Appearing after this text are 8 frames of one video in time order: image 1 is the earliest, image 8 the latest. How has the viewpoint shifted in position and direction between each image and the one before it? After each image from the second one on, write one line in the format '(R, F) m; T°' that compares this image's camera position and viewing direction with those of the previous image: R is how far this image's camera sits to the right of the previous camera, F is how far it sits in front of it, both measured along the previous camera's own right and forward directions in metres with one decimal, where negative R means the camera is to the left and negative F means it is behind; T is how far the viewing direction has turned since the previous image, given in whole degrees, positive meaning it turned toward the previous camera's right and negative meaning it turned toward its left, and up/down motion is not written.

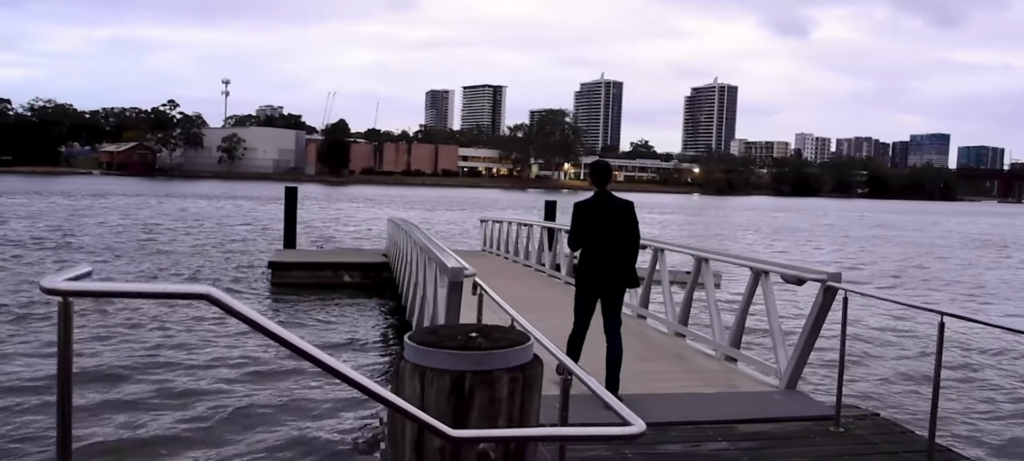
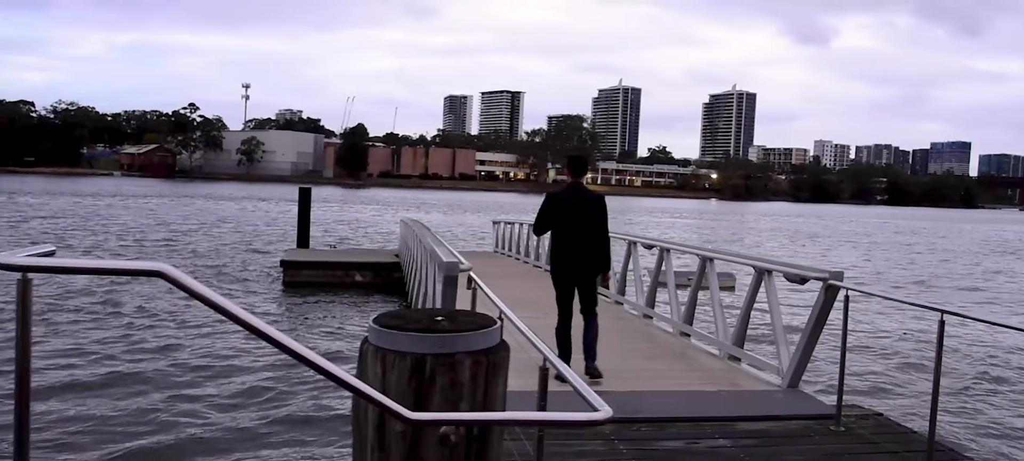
(+0.1, +0.1) m; -1°
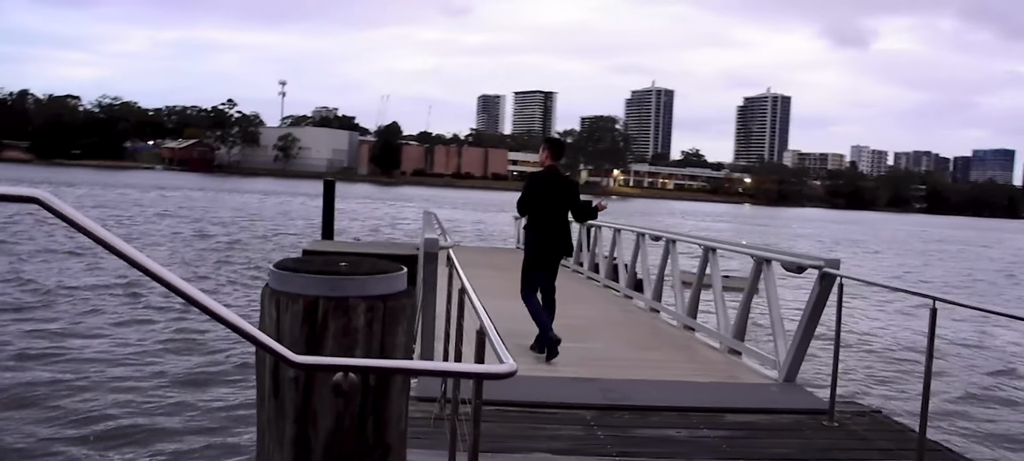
(+0.2, +0.1) m; -2°
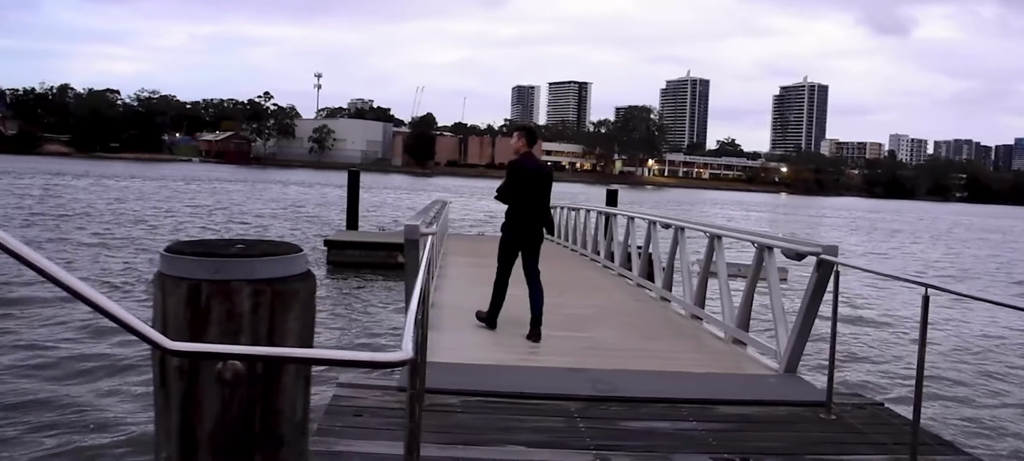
(+0.2, +0.2) m; -2°
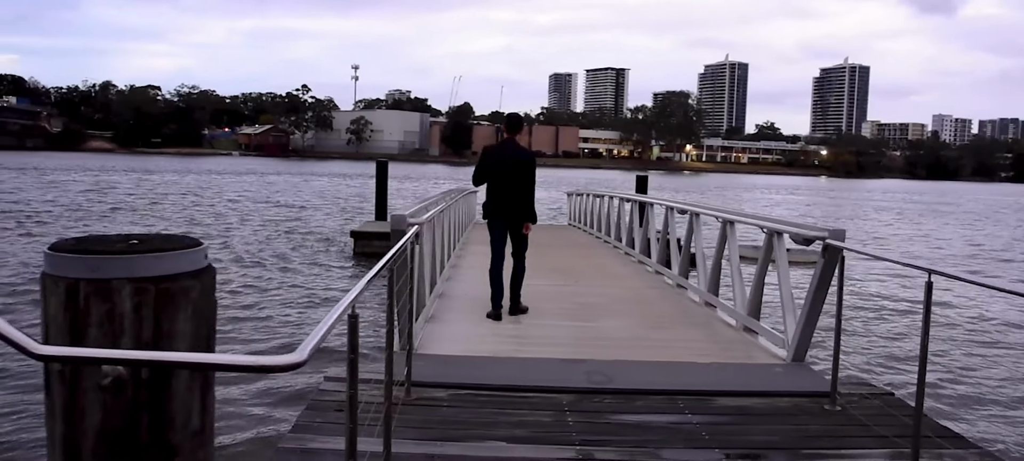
(+0.2, +0.2) m; -2°
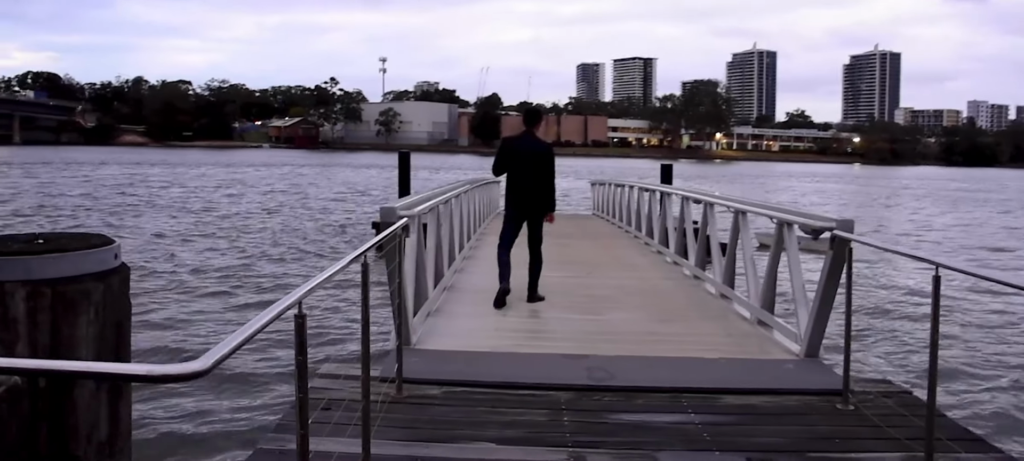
(+0.1, +0.2) m; -2°
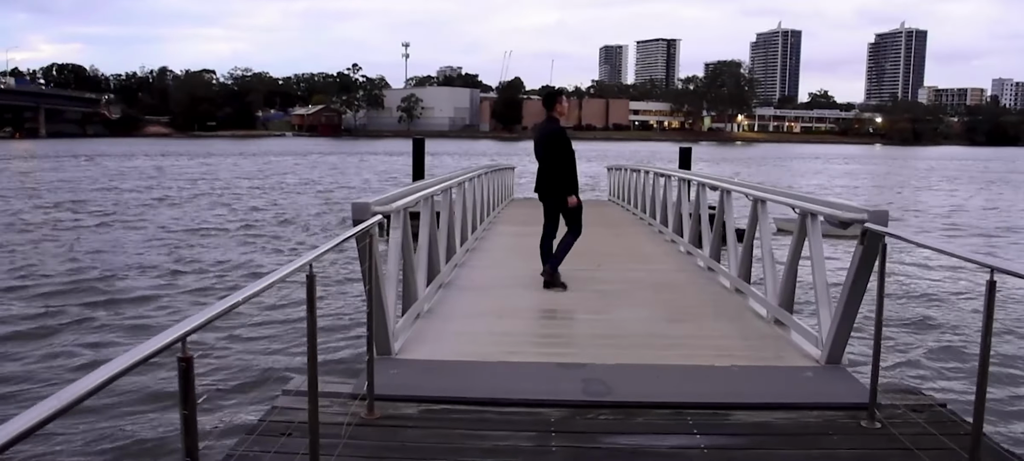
(+0.2, +0.5) m; -1°
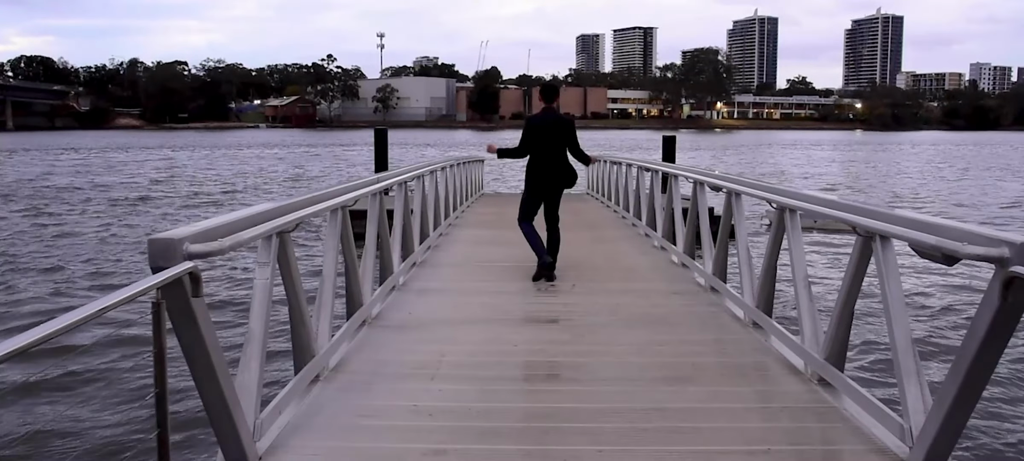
(+0.2, +1.7) m; +1°
